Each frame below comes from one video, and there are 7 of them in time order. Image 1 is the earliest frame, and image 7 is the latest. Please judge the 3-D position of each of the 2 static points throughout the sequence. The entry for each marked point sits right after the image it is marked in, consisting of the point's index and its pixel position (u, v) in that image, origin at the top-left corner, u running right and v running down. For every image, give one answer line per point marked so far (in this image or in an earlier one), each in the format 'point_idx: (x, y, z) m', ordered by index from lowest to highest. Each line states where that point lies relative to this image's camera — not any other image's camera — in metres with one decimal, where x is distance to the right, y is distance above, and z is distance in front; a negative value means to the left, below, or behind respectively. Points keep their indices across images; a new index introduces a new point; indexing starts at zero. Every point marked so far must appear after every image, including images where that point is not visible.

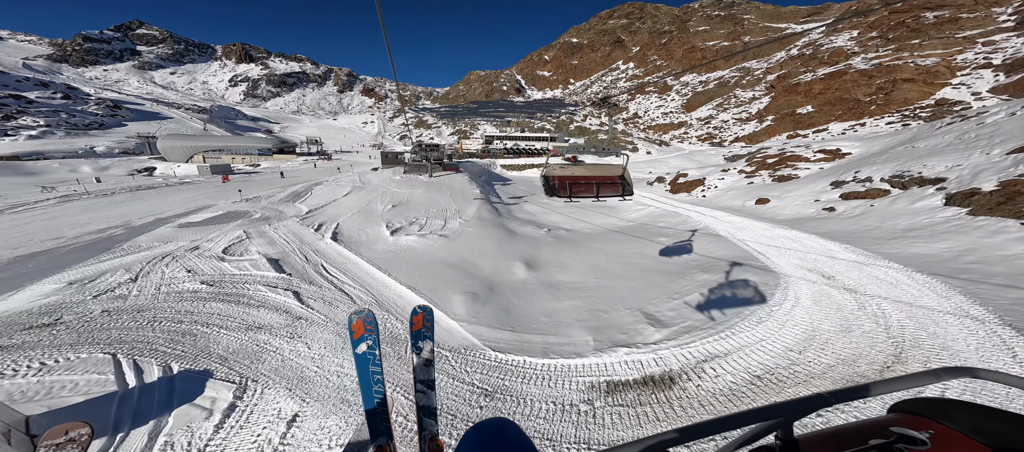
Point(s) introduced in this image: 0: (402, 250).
0: (-4.2, -1.0, +13.3) m
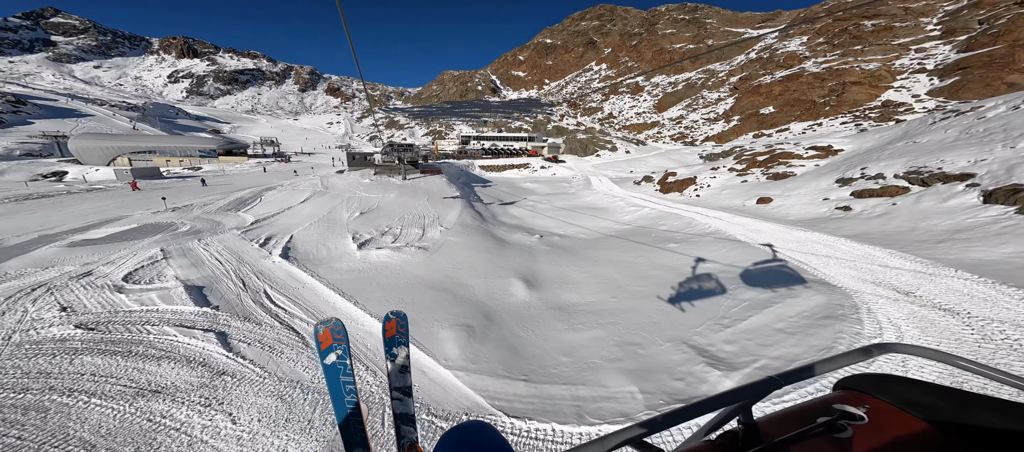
0: (-4.6, -1.4, +11.1) m
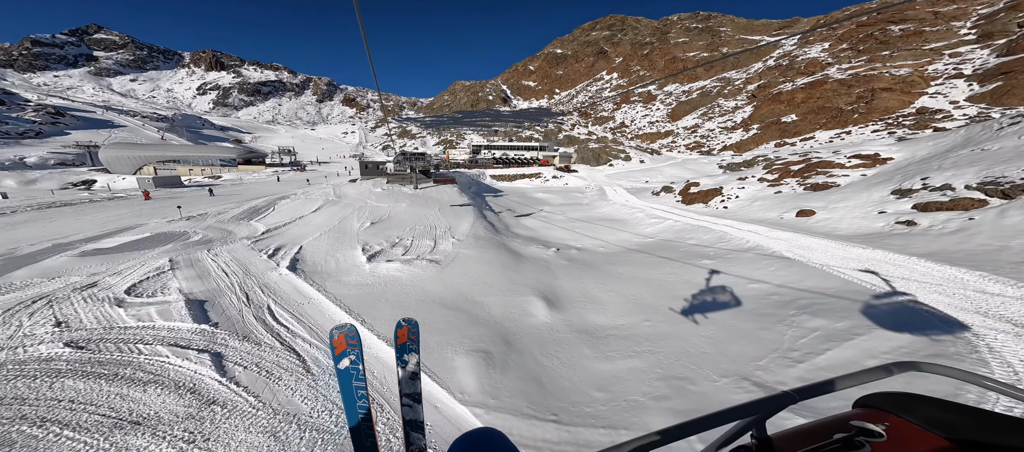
0: (-4.0, -1.7, +10.5) m
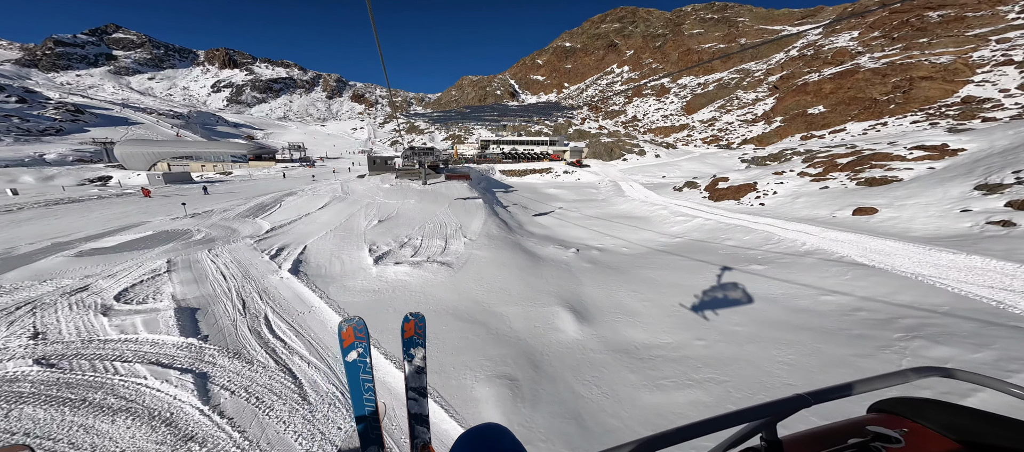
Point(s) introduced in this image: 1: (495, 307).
0: (-3.4, -1.7, +9.5) m
1: (-0.4, -2.0, +8.3) m
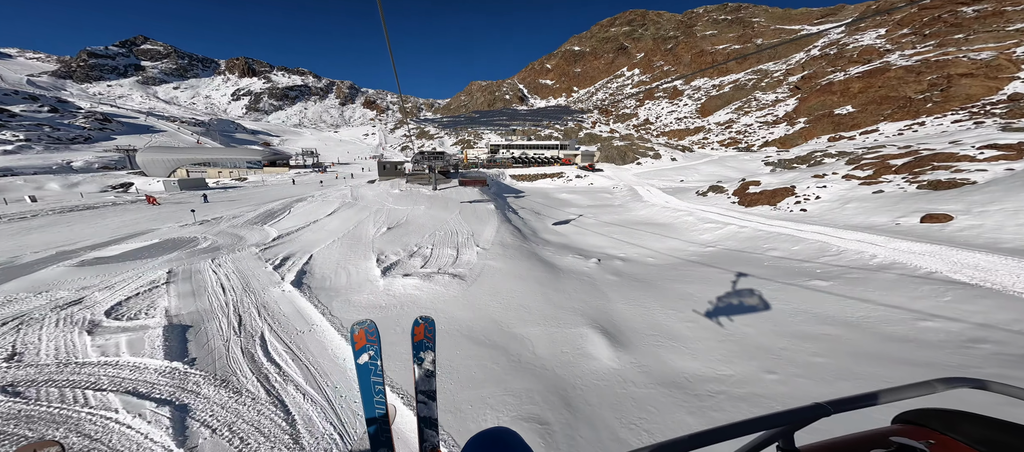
0: (-2.9, -2.0, +8.7) m
1: (+0.1, -2.2, +7.4) m
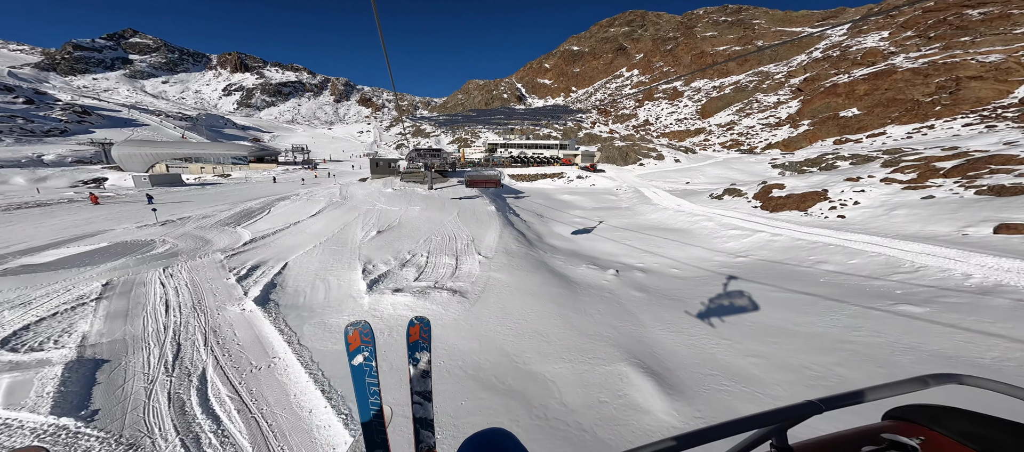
0: (-2.7, -2.1, +7.1) m
1: (+0.3, -2.4, +5.8) m
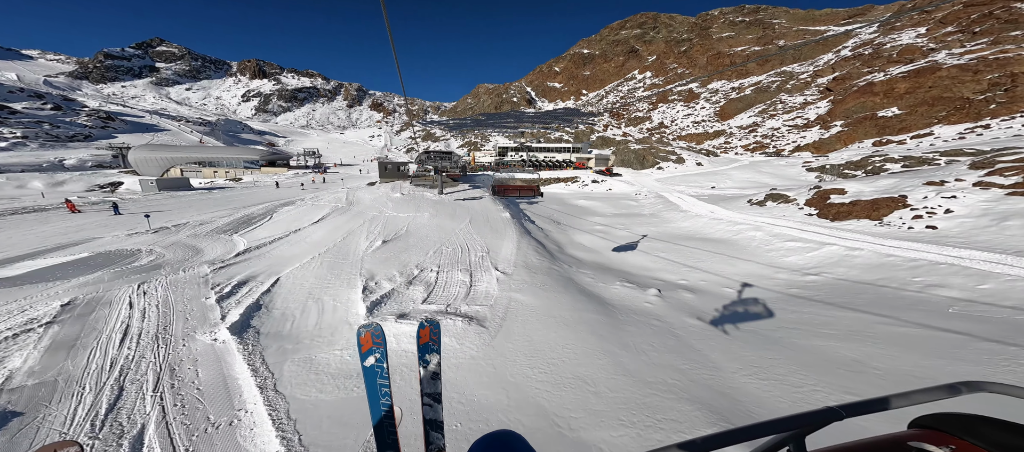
0: (-2.1, -2.4, +5.6) m
1: (+0.8, -2.6, +4.2) m
